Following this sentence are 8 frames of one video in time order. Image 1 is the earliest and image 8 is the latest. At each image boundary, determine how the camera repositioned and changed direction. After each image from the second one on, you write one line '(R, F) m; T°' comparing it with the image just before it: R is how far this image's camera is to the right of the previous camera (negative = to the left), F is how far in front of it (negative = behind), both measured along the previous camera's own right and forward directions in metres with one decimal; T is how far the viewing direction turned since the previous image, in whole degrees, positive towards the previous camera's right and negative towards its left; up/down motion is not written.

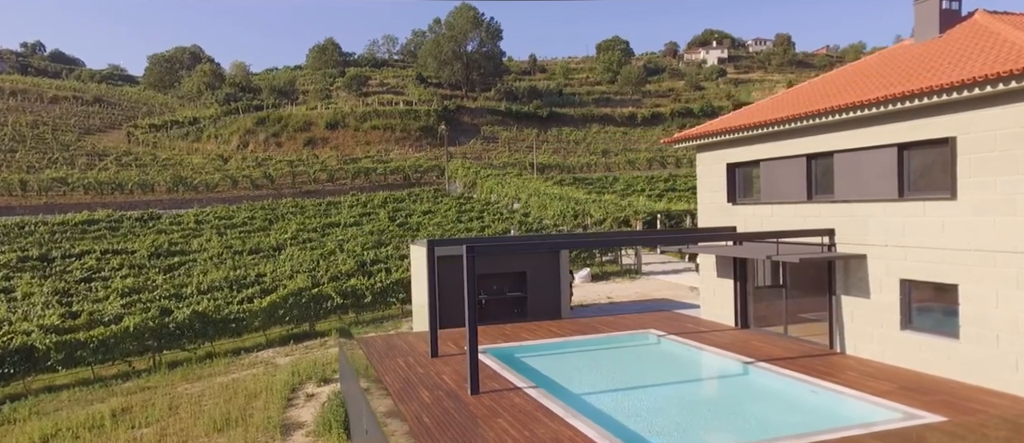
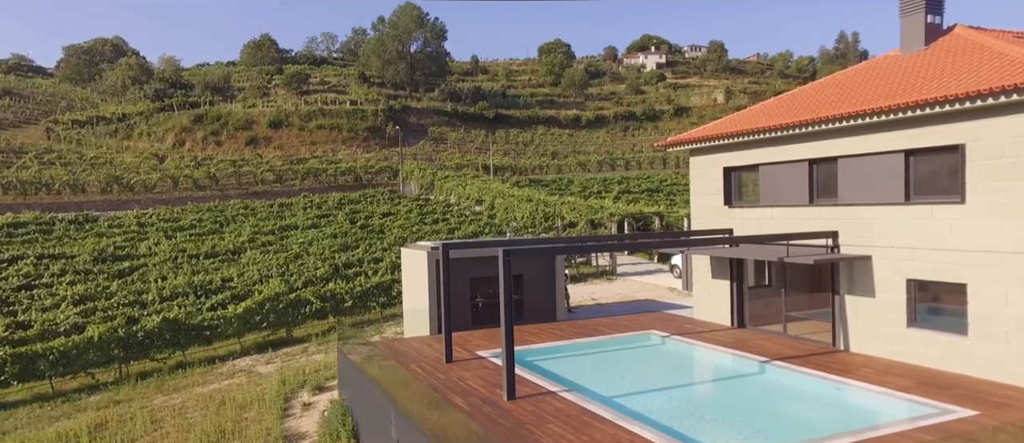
(-1.4, +0.1) m; +6°
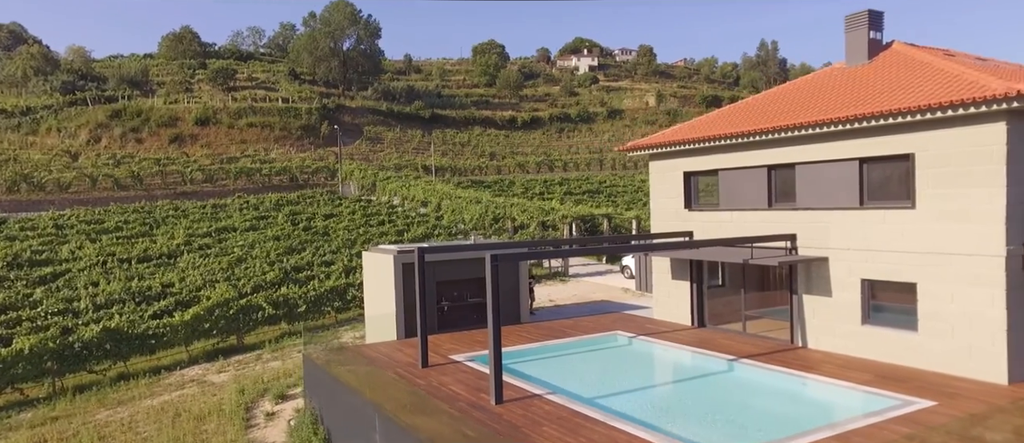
(-0.8, -0.1) m; +6°
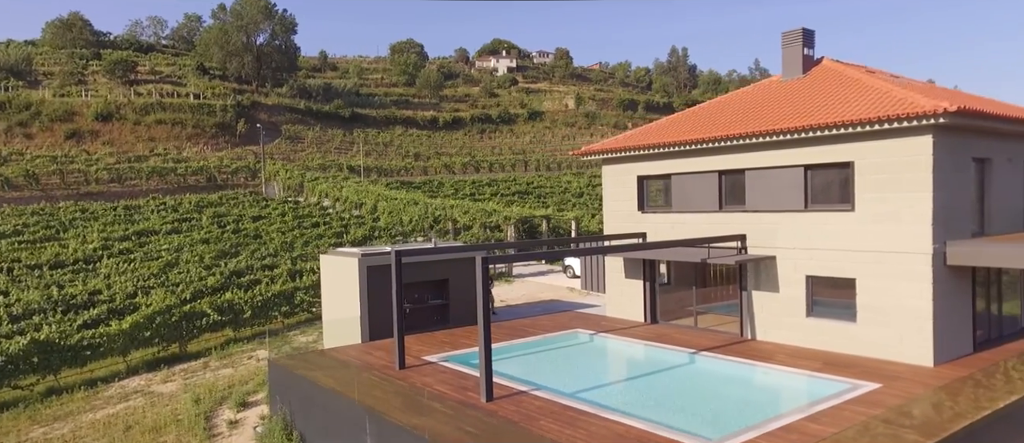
(-1.1, -0.3) m; +7°
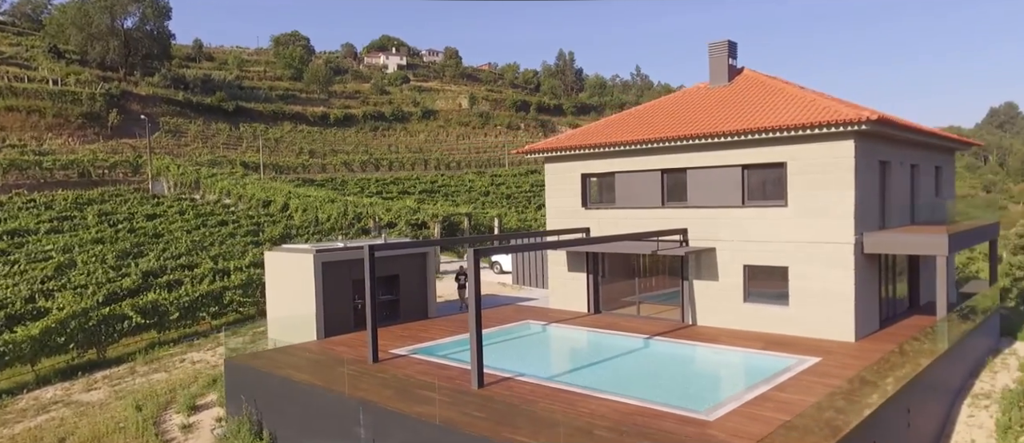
(-1.7, -0.3) m; +10°
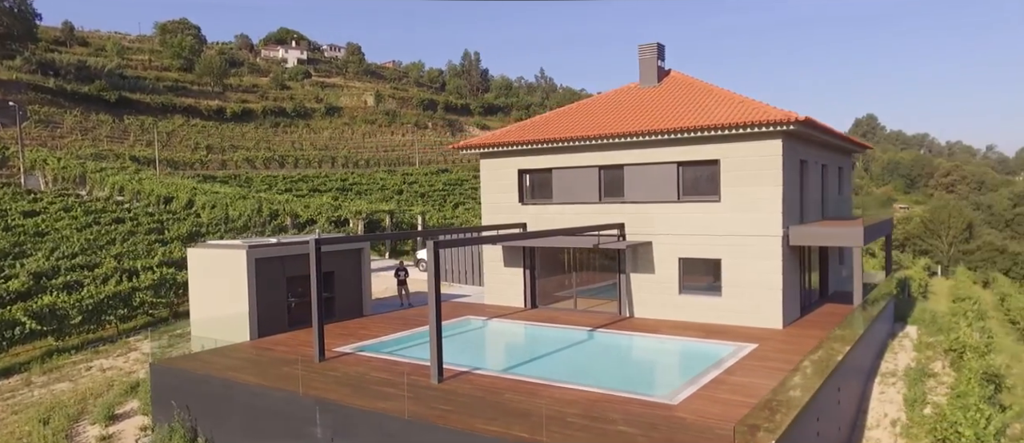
(-0.9, +0.1) m; +8°
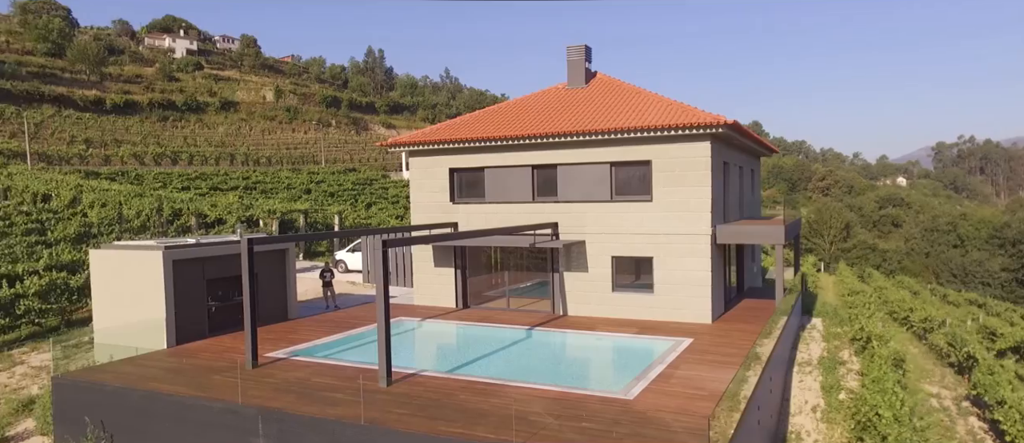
(-0.8, +0.2) m; +8°
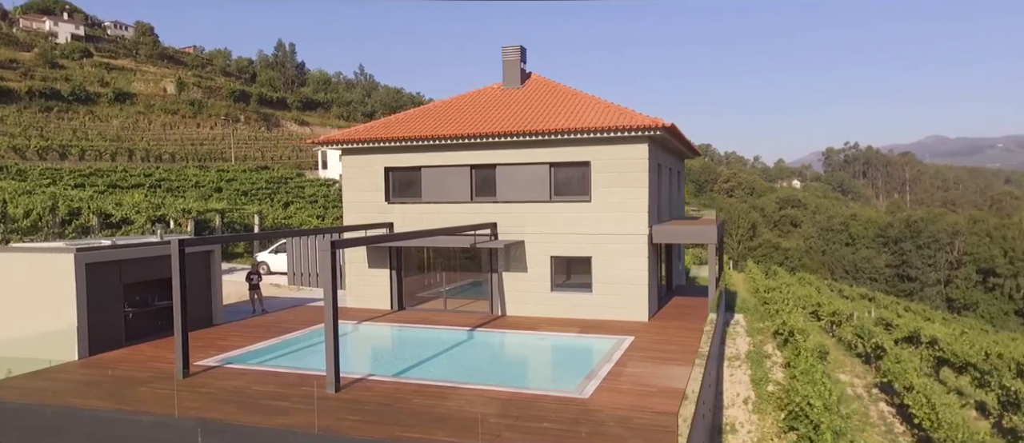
(-0.6, +0.2) m; +7°
